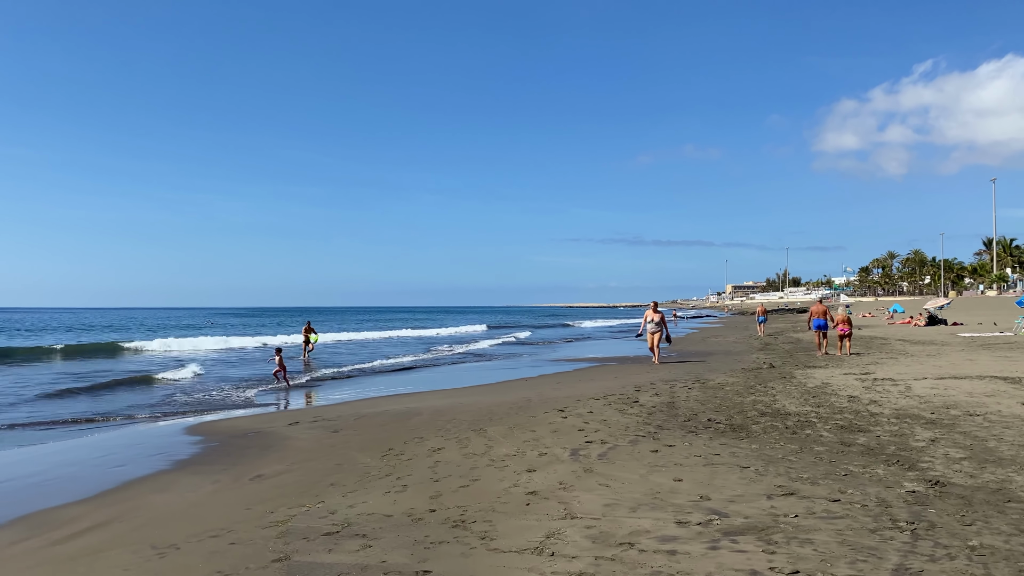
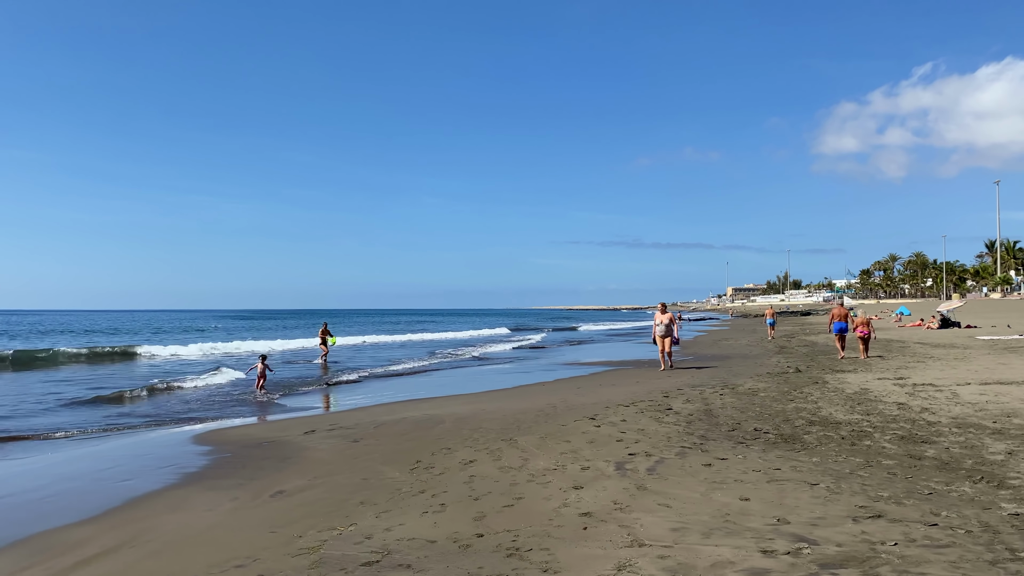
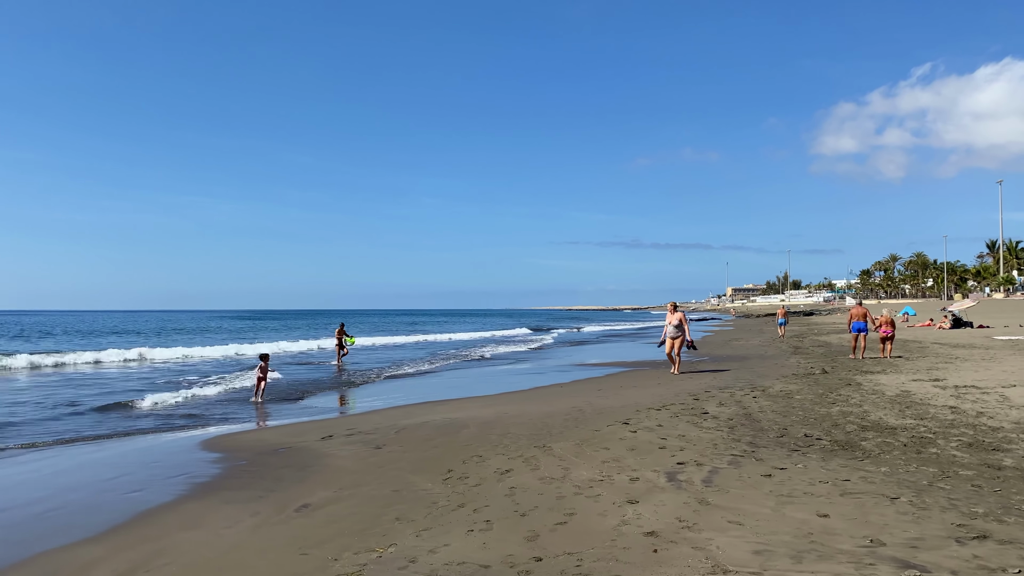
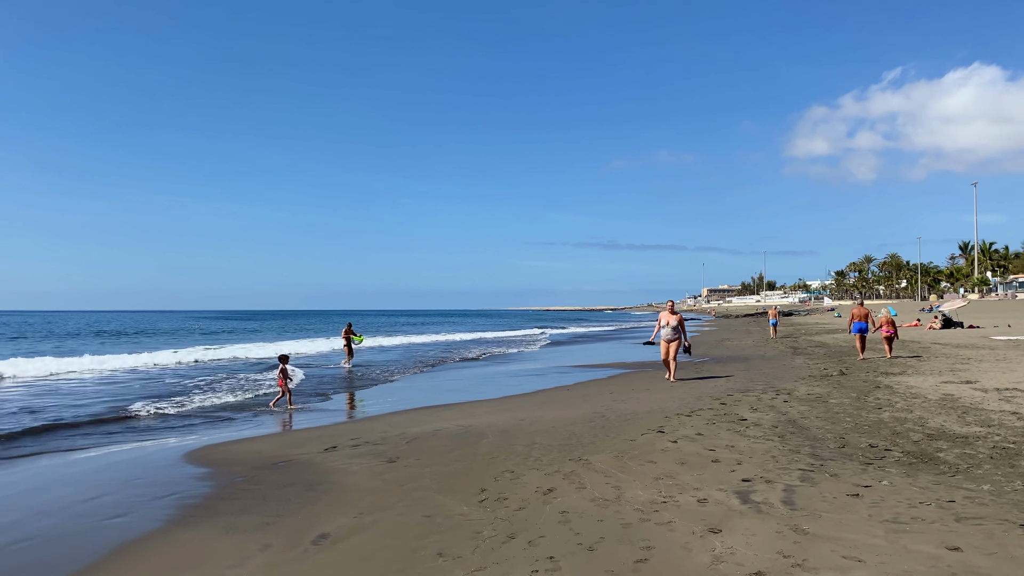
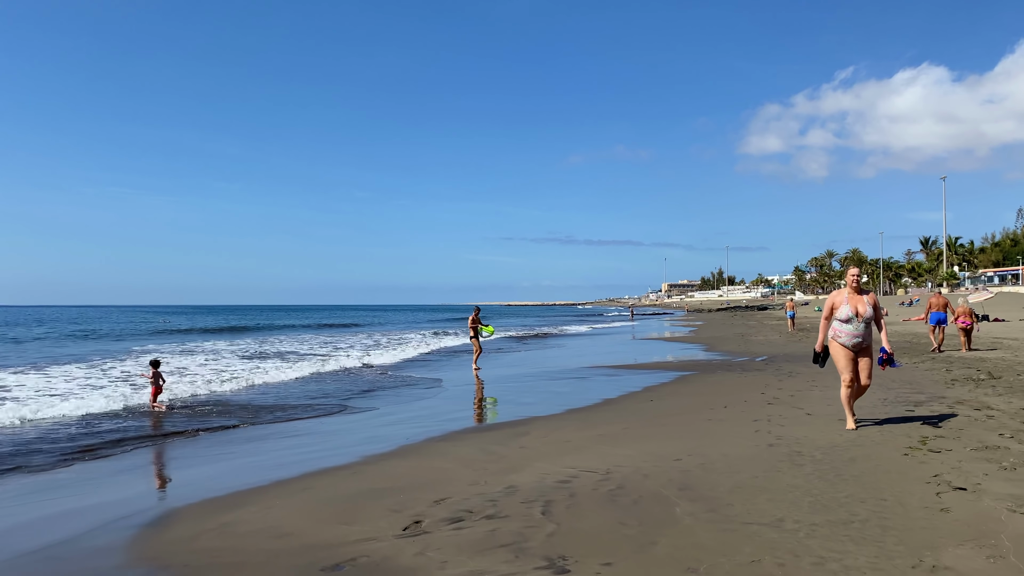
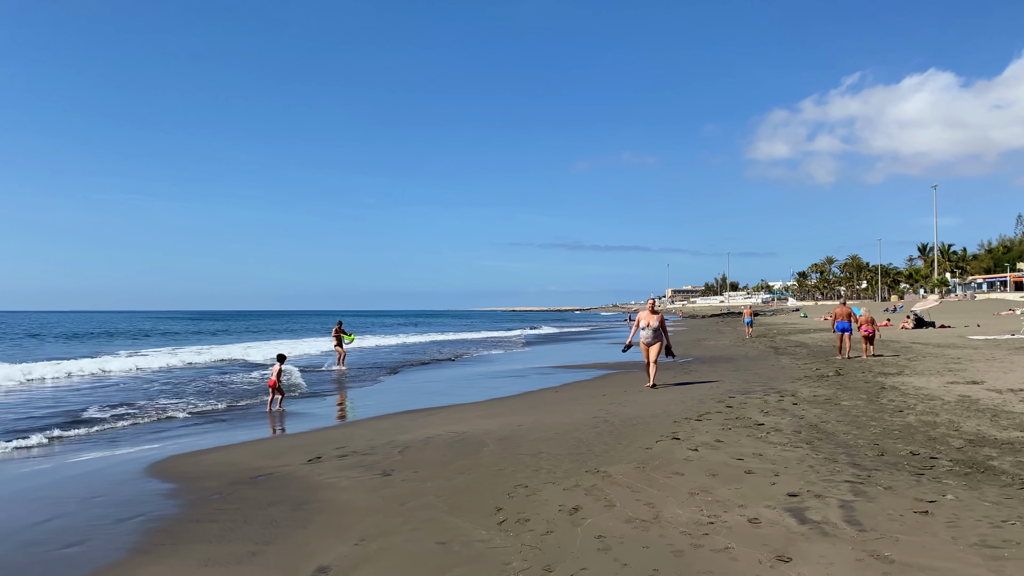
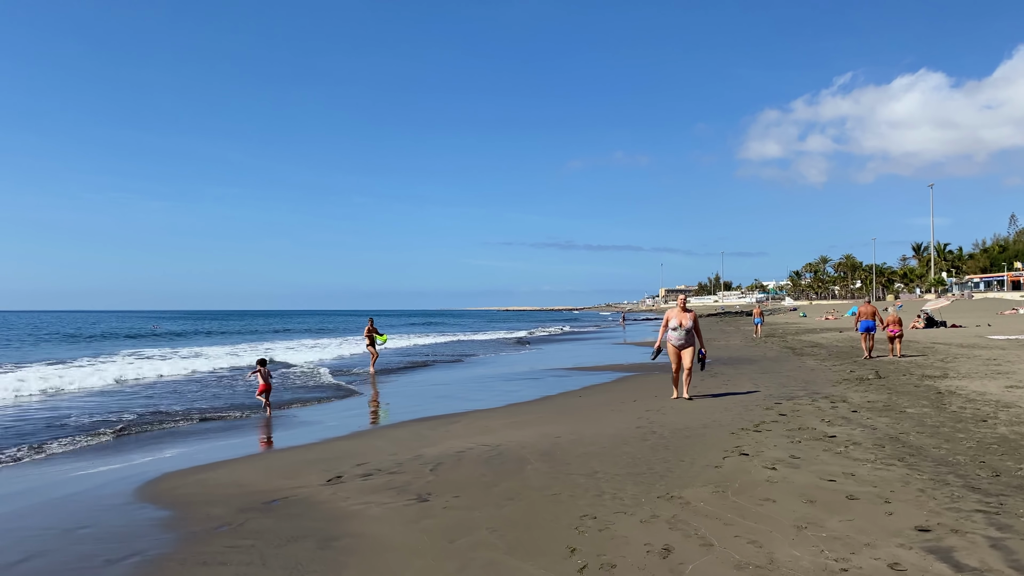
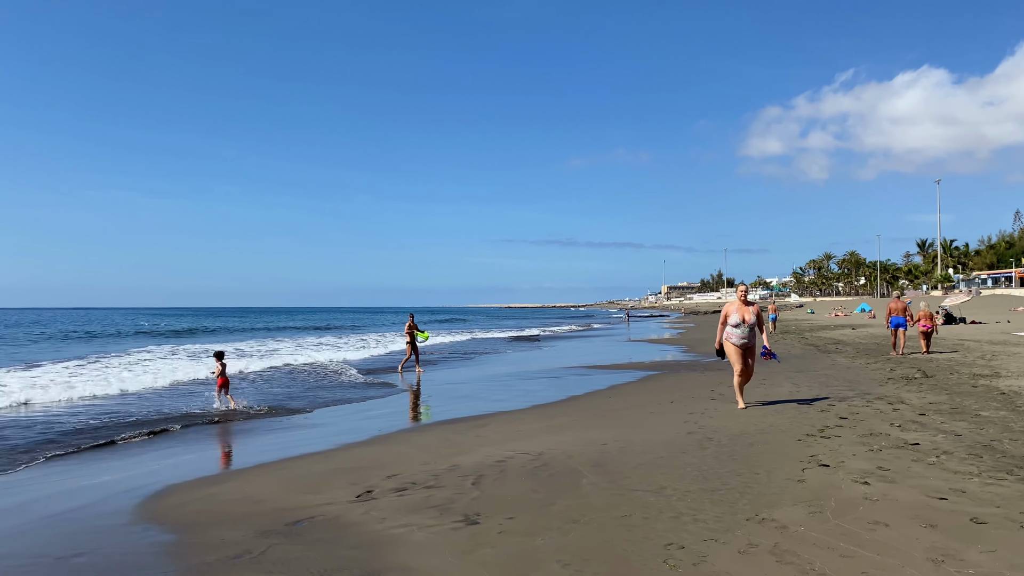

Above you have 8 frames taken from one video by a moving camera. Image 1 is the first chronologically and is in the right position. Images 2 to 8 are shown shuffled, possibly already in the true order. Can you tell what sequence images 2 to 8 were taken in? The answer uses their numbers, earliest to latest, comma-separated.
2, 3, 4, 6, 7, 8, 5
